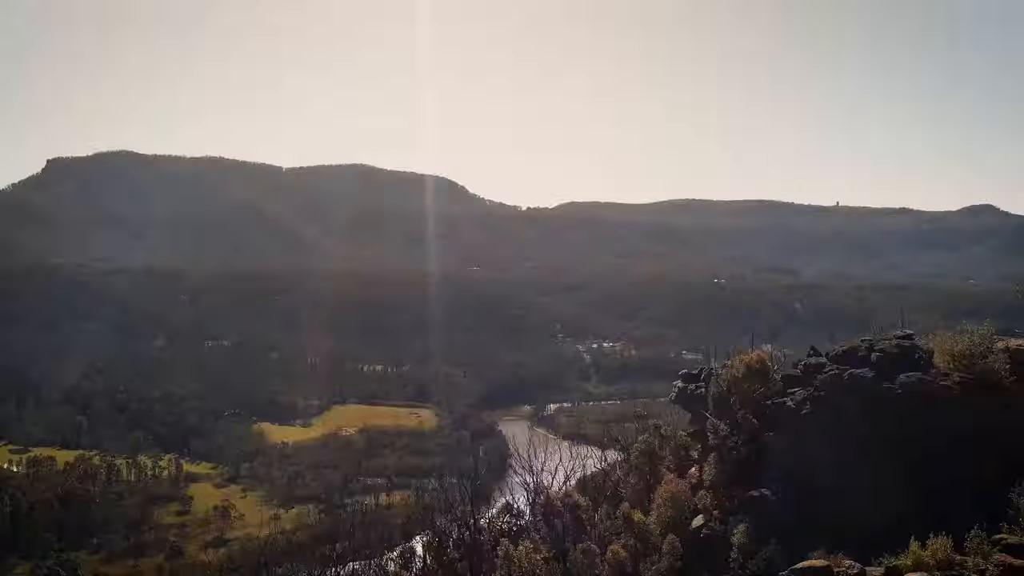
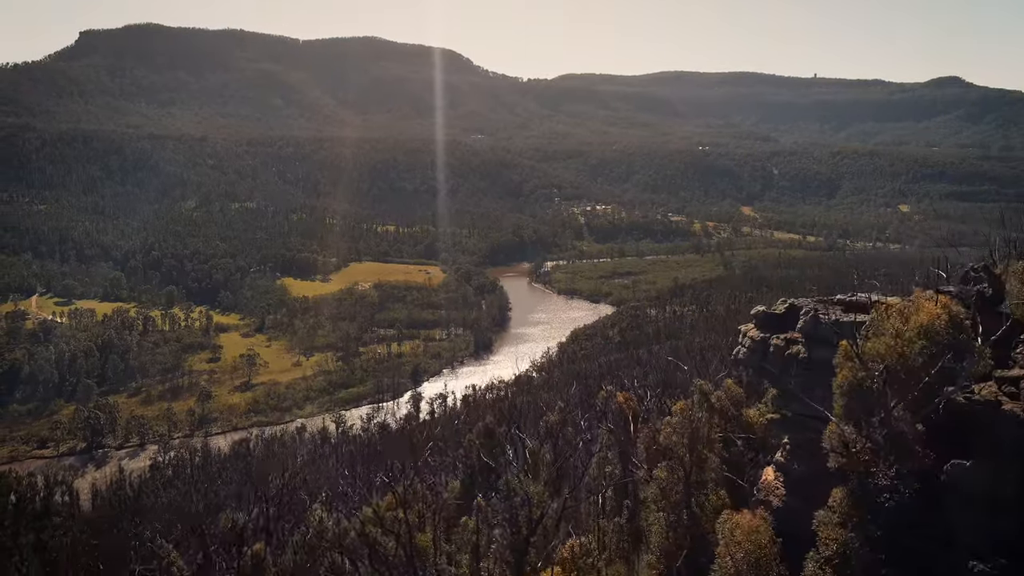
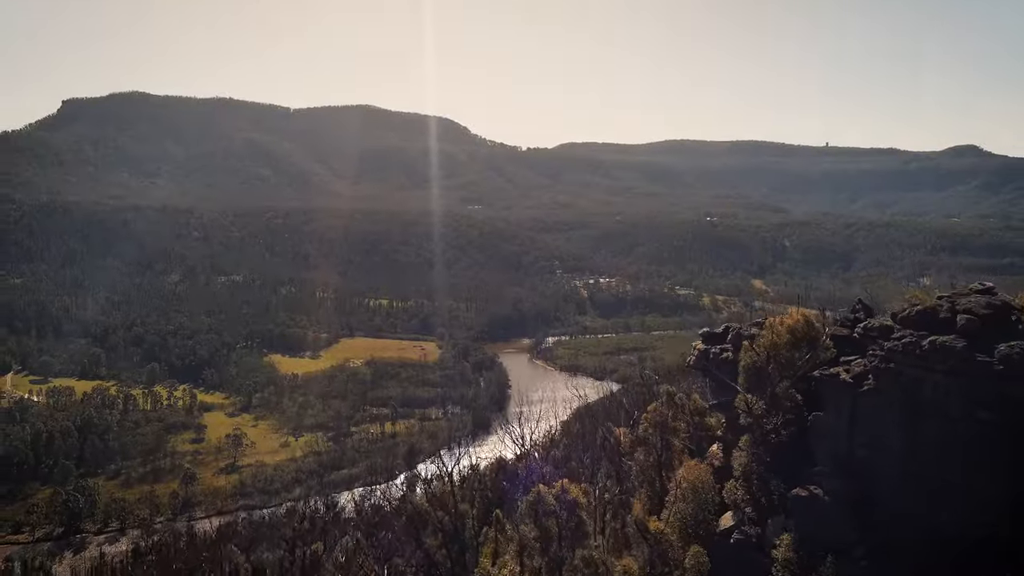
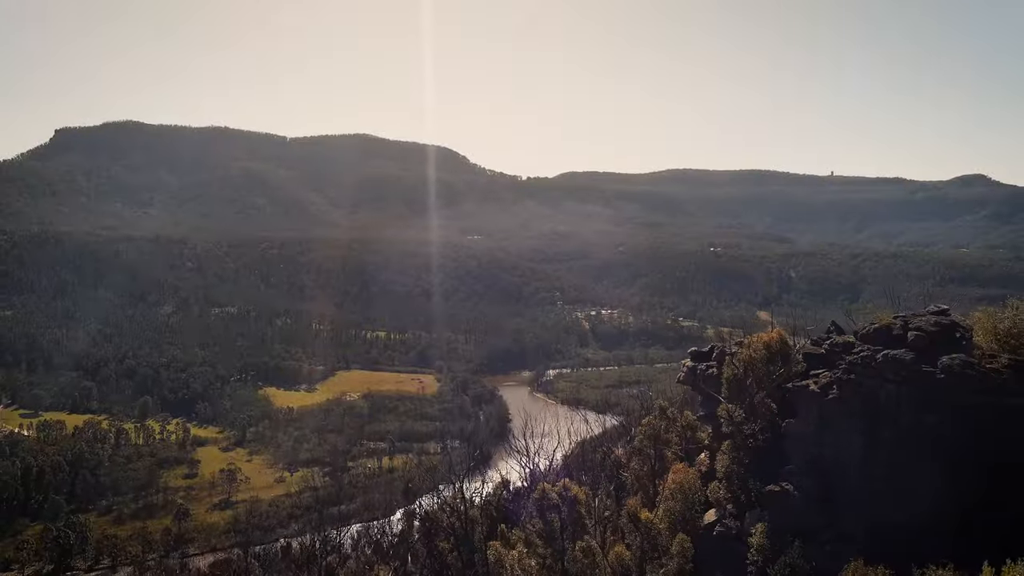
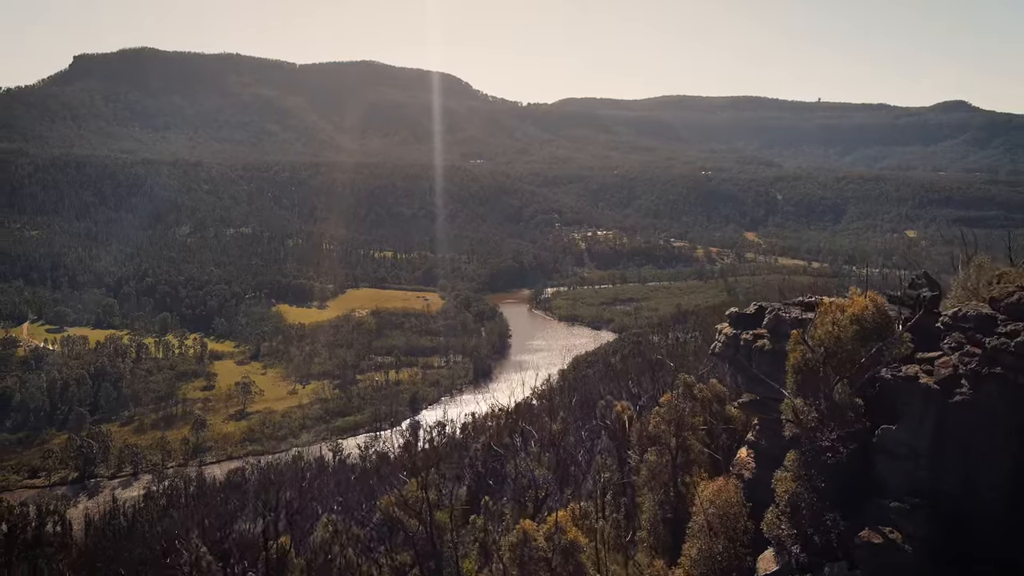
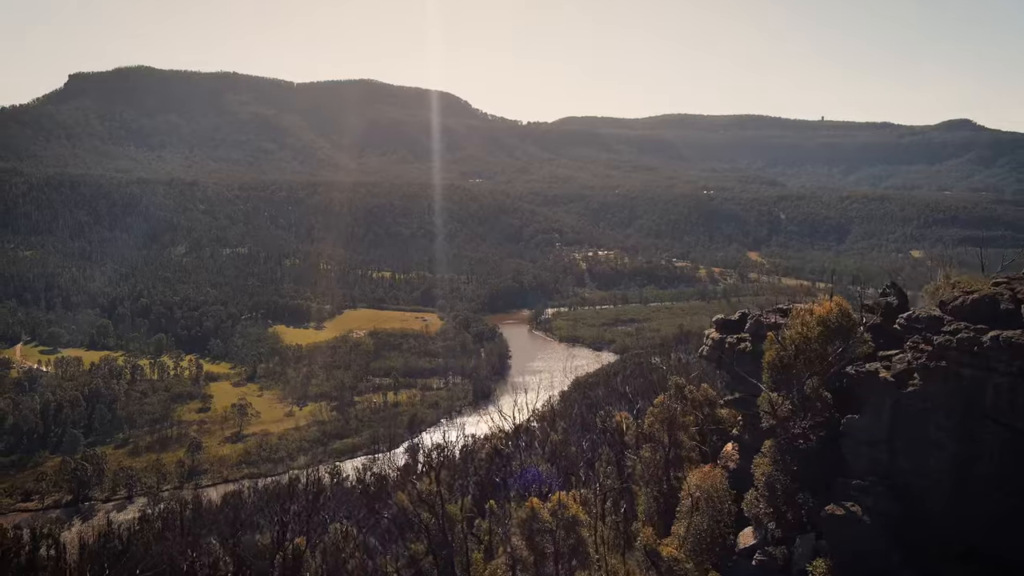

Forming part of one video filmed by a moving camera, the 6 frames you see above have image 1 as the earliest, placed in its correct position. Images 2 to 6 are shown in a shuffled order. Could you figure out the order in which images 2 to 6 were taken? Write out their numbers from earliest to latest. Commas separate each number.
4, 3, 6, 5, 2
